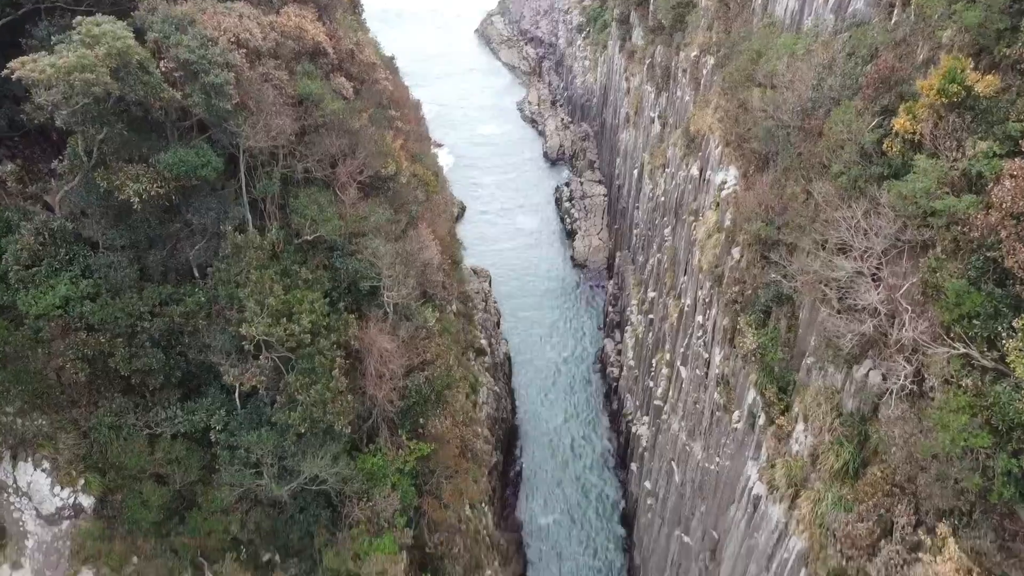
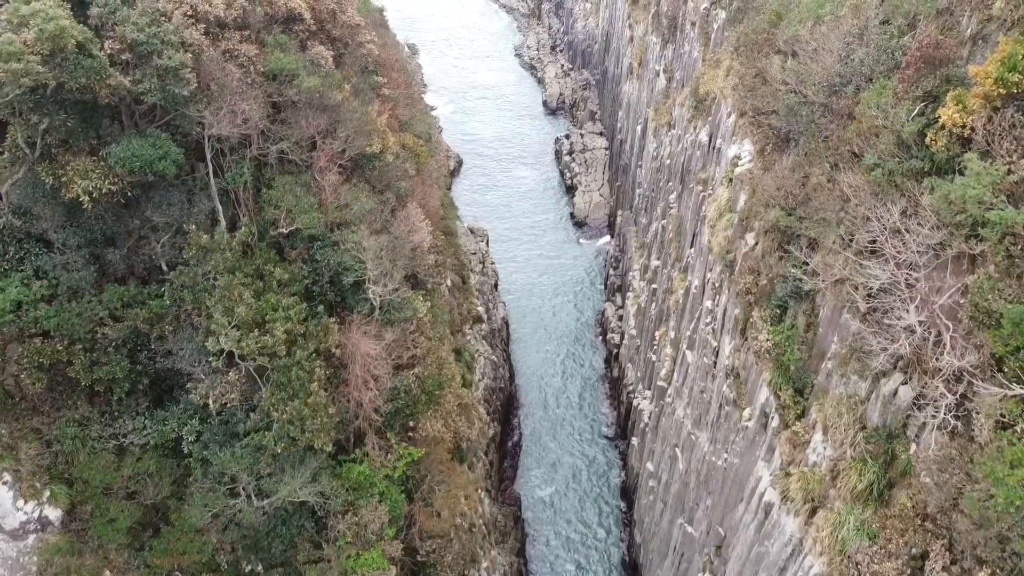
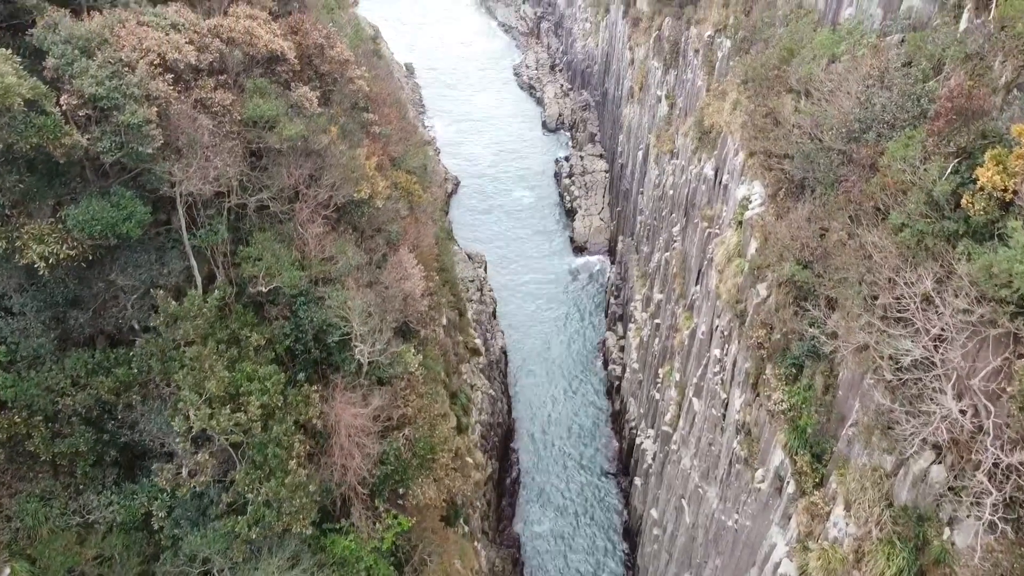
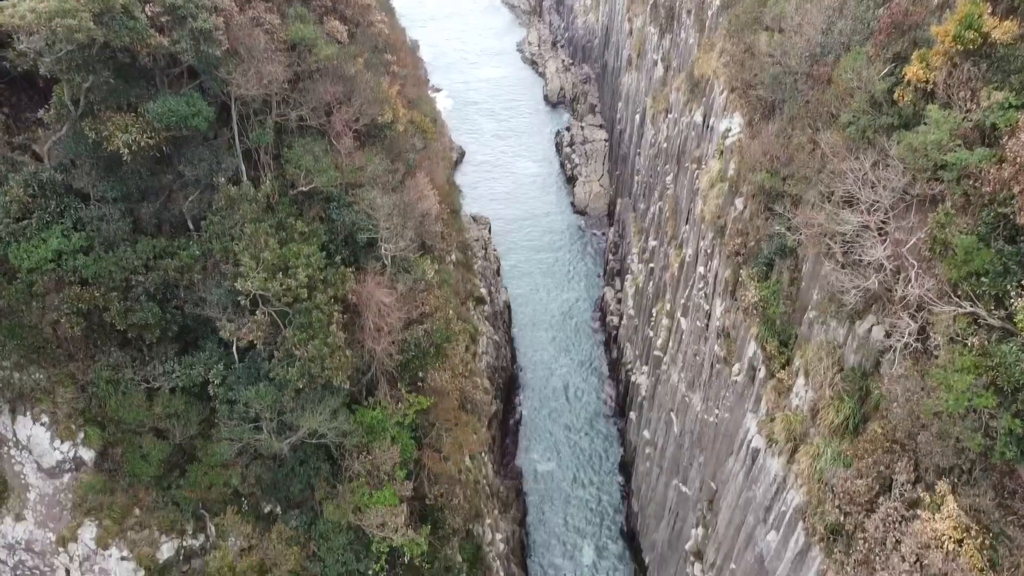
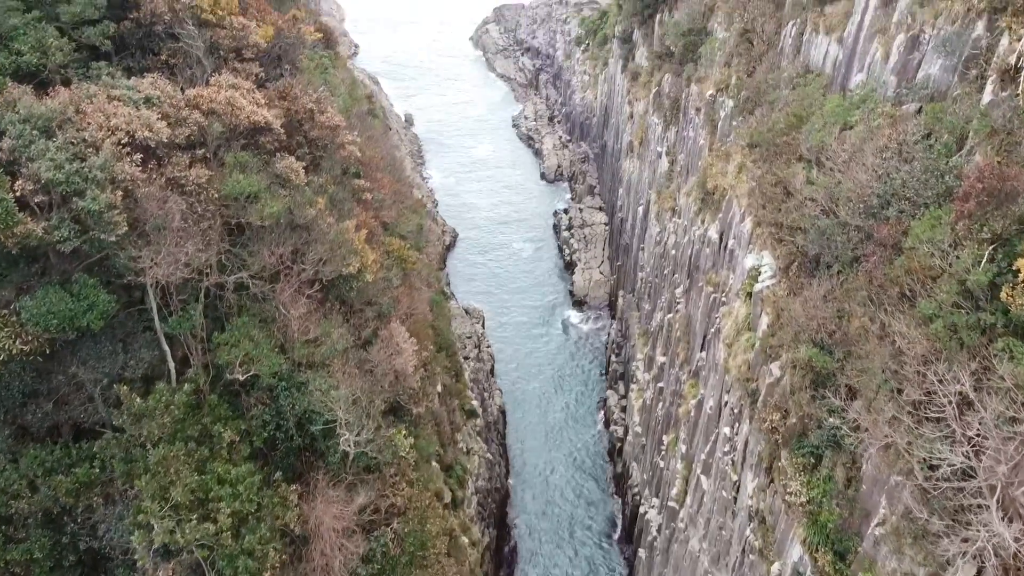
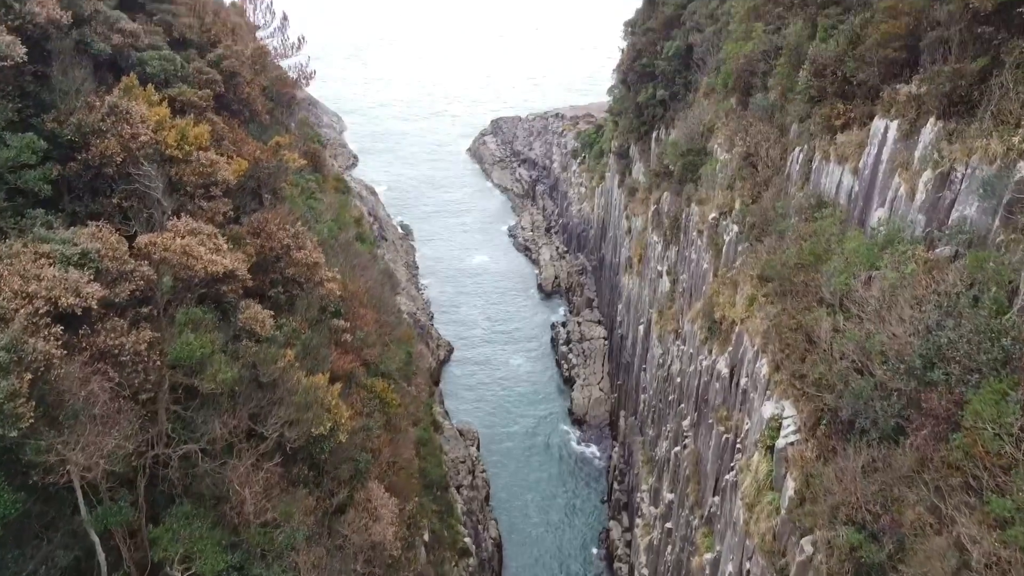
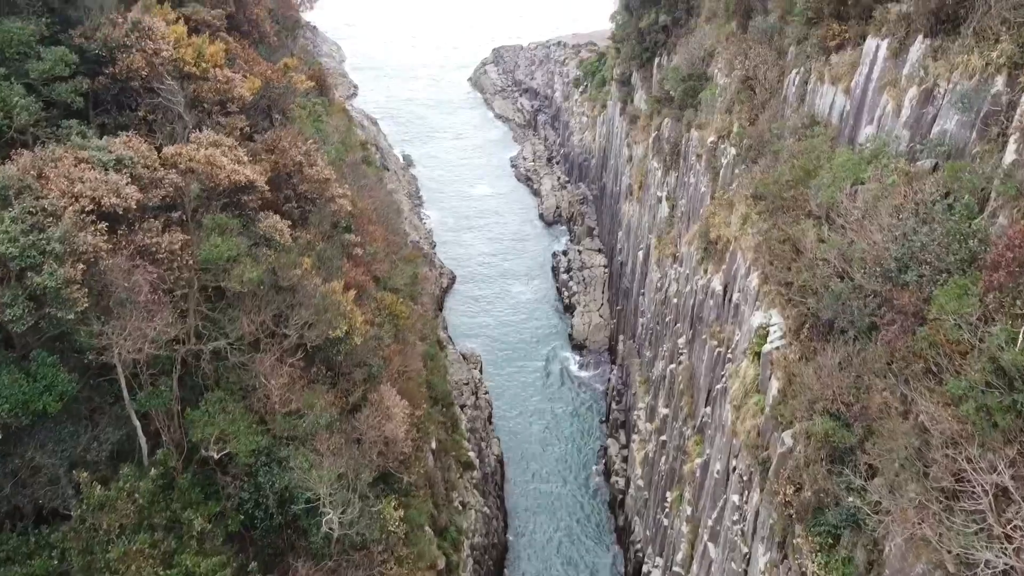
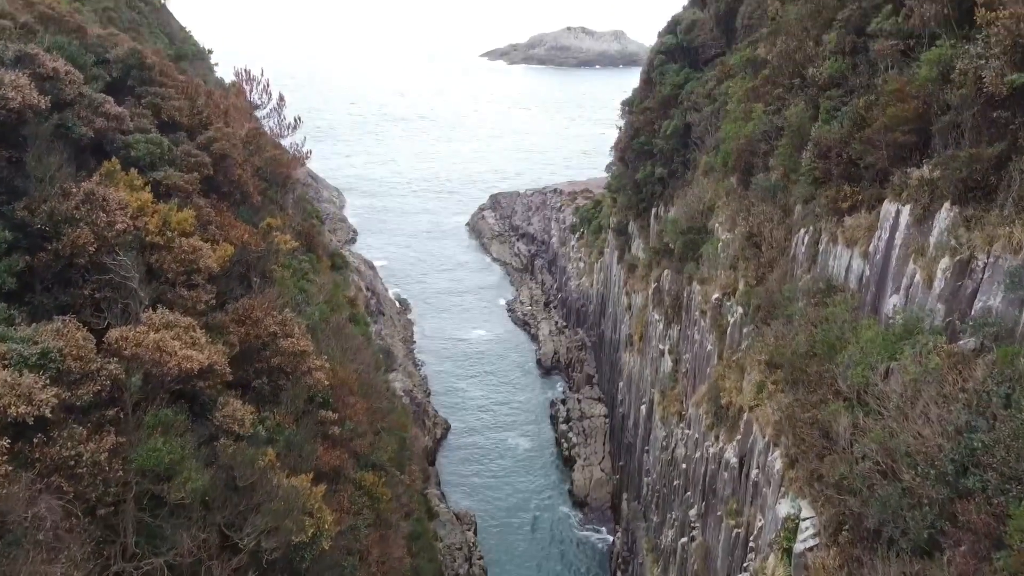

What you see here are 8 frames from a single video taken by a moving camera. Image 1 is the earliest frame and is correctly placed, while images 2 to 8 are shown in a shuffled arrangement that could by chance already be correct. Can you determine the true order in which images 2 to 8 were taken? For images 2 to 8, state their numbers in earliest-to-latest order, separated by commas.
4, 2, 3, 5, 7, 6, 8
